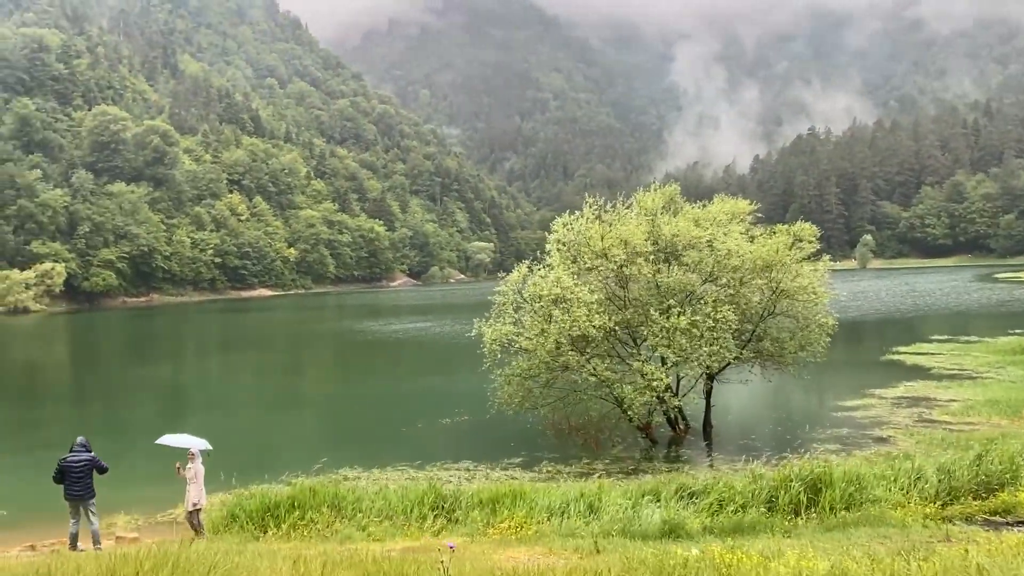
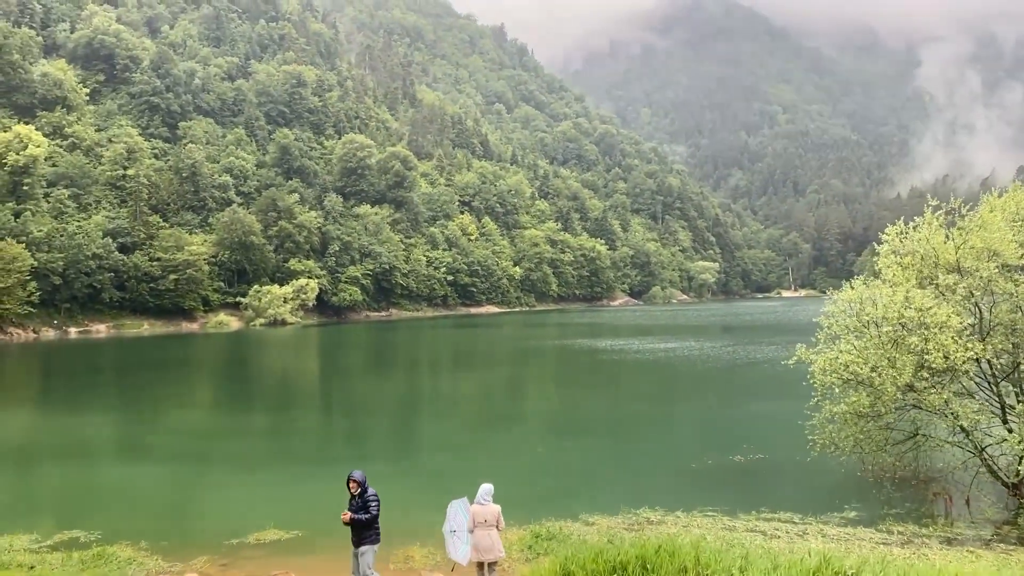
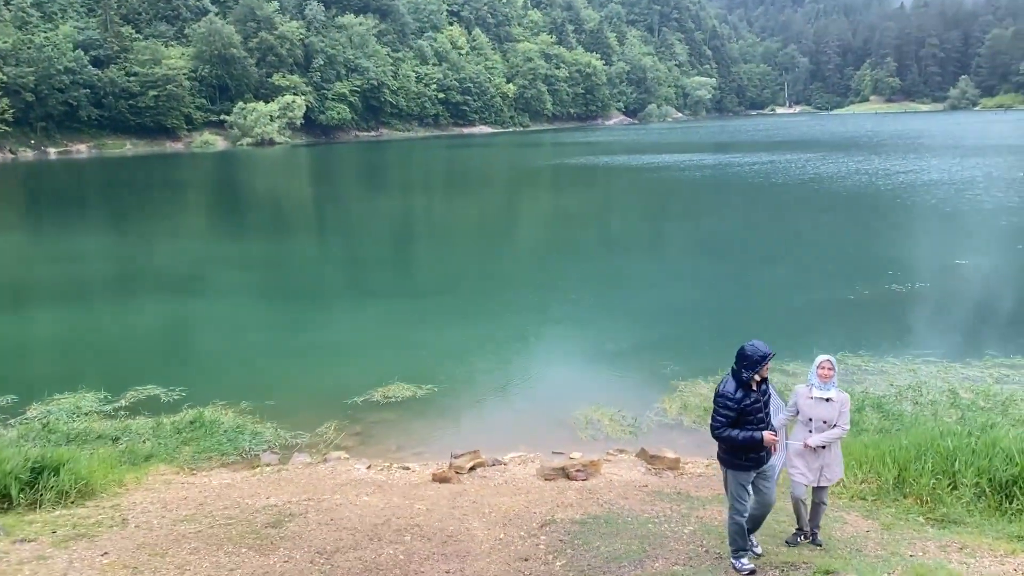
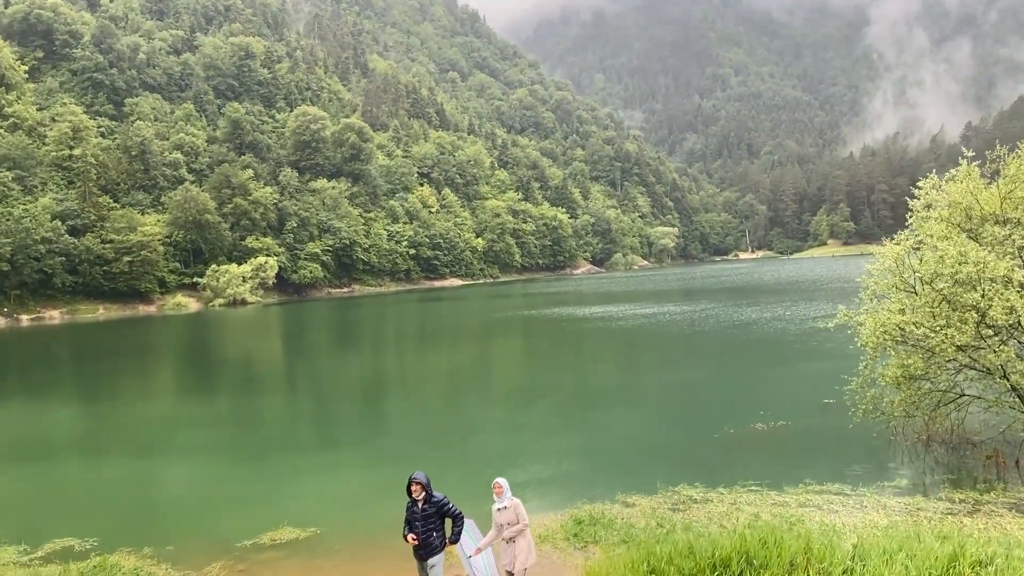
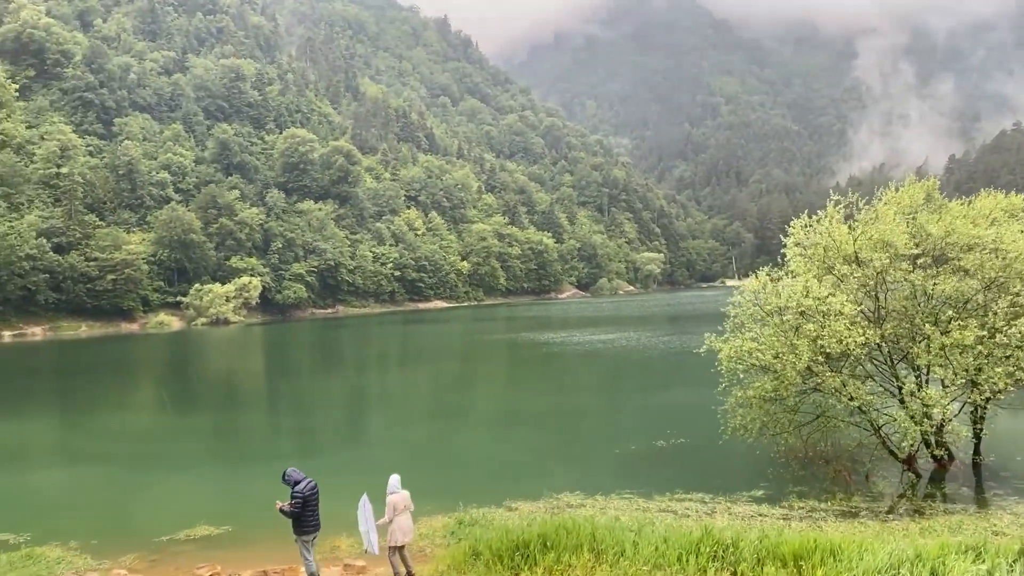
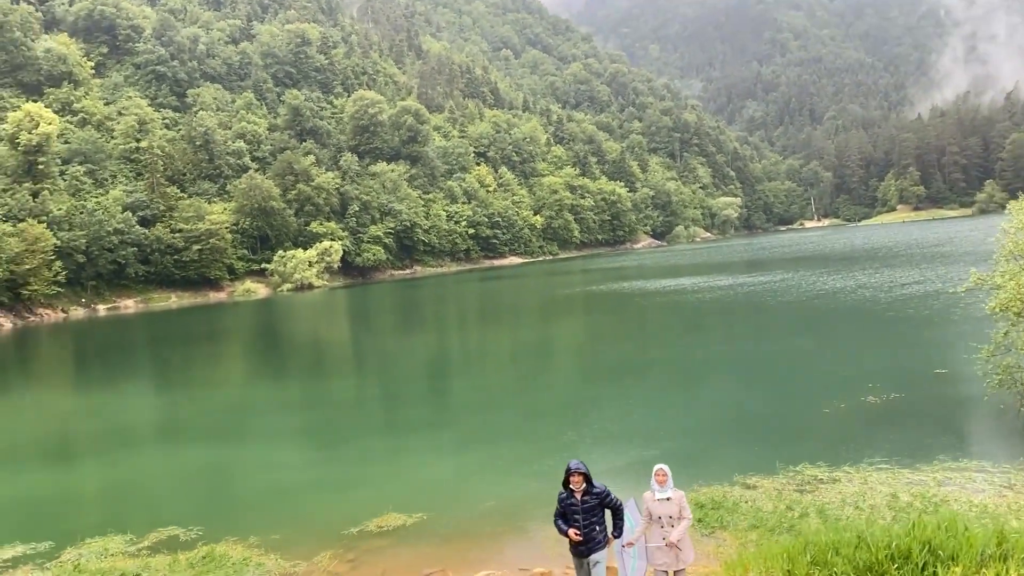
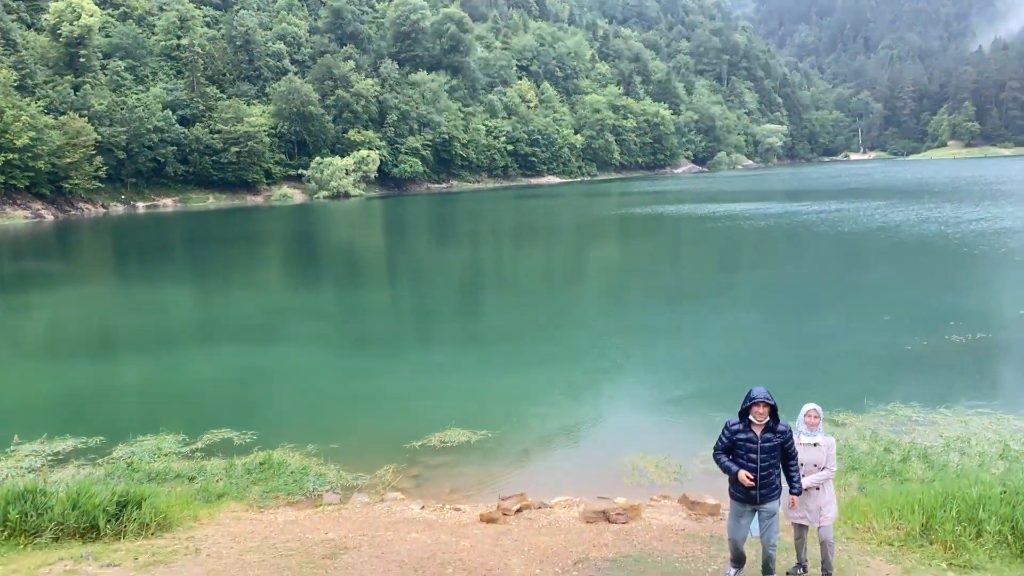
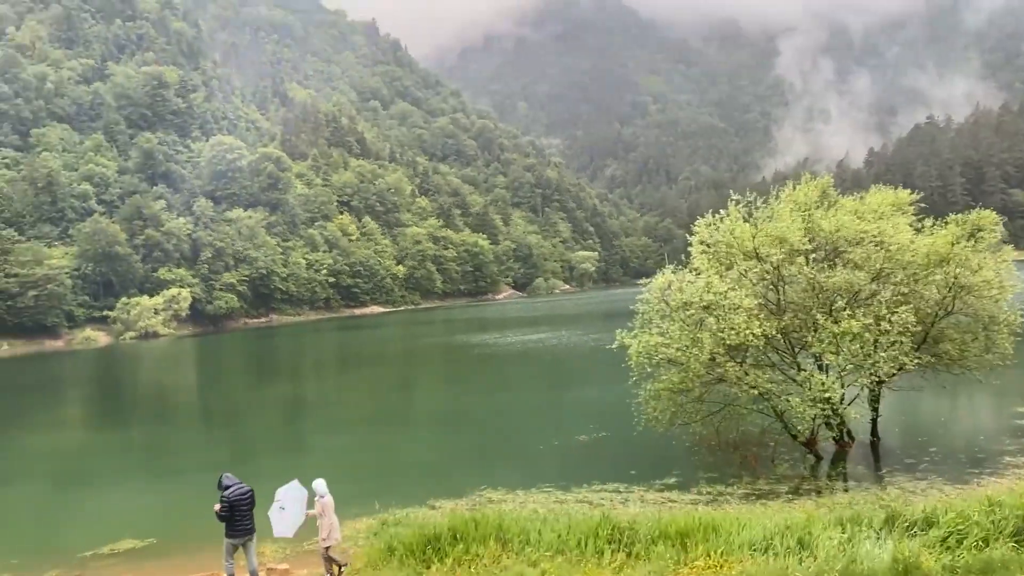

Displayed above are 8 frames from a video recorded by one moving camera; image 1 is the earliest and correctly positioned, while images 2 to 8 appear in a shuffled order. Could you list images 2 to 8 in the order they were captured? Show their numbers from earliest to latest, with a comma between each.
8, 5, 2, 4, 6, 7, 3
